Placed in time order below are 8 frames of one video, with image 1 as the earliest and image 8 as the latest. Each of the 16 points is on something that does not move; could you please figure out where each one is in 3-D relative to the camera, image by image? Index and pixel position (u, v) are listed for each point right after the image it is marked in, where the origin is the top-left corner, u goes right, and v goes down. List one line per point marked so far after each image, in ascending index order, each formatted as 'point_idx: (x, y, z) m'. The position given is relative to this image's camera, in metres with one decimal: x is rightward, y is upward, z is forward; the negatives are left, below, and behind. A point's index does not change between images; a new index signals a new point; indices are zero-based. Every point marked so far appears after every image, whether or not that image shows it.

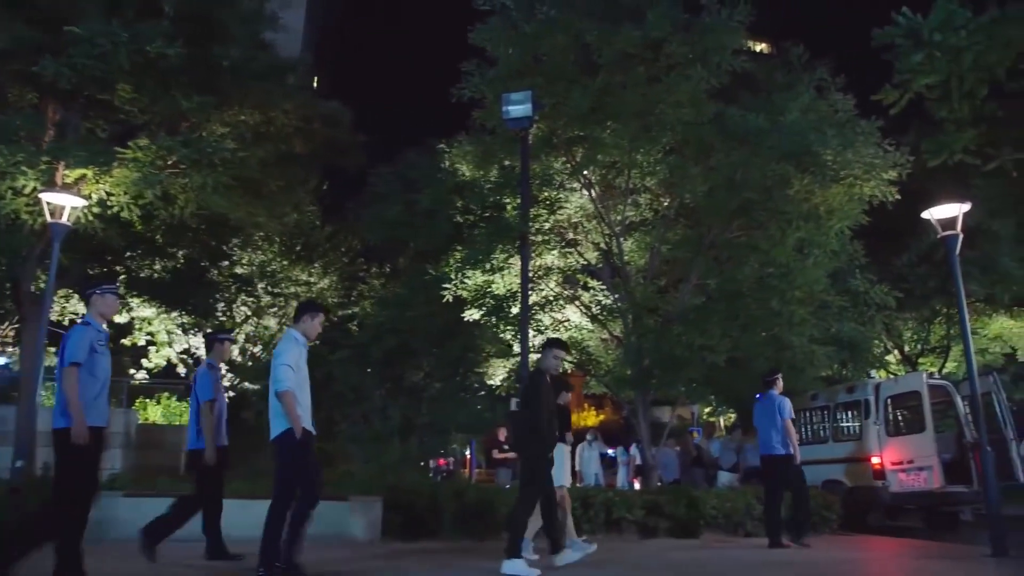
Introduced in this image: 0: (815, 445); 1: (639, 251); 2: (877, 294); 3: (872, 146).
0: (+5.8, -3.1, +15.4) m
1: (+2.5, +0.7, +15.0) m
2: (+6.4, 0.0, +14.2) m
3: (+6.3, +2.6, +13.9) m
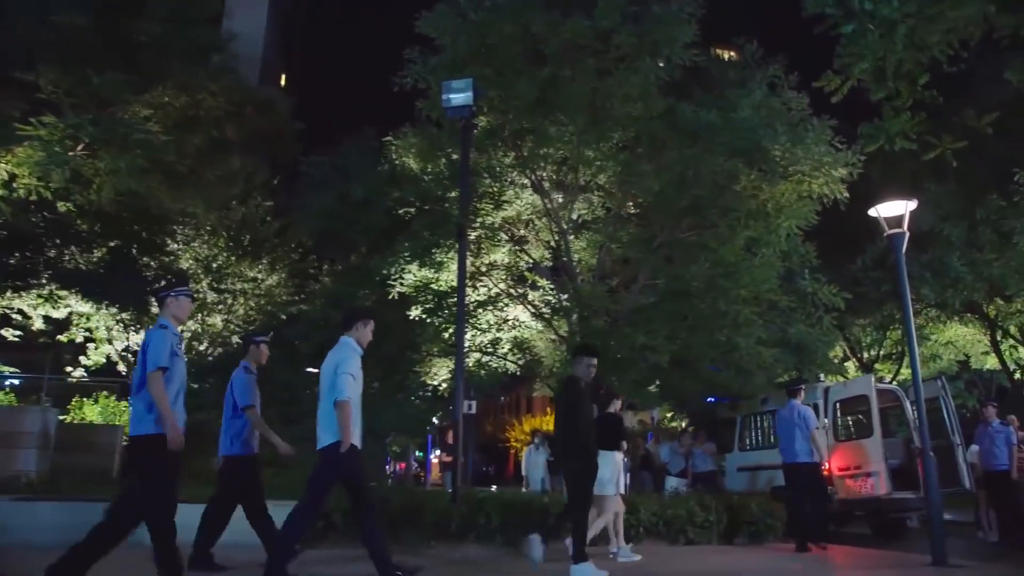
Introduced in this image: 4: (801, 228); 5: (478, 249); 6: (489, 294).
0: (+4.8, -3.1, +15.1) m
1: (+1.4, +0.7, +14.6) m
2: (+5.4, -0.1, +14.0) m
3: (+5.3, +2.5, +13.7) m
4: (+5.1, +1.1, +14.0) m
5: (-0.6, +0.7, +15.1) m
6: (-0.4, -0.1, +15.2) m
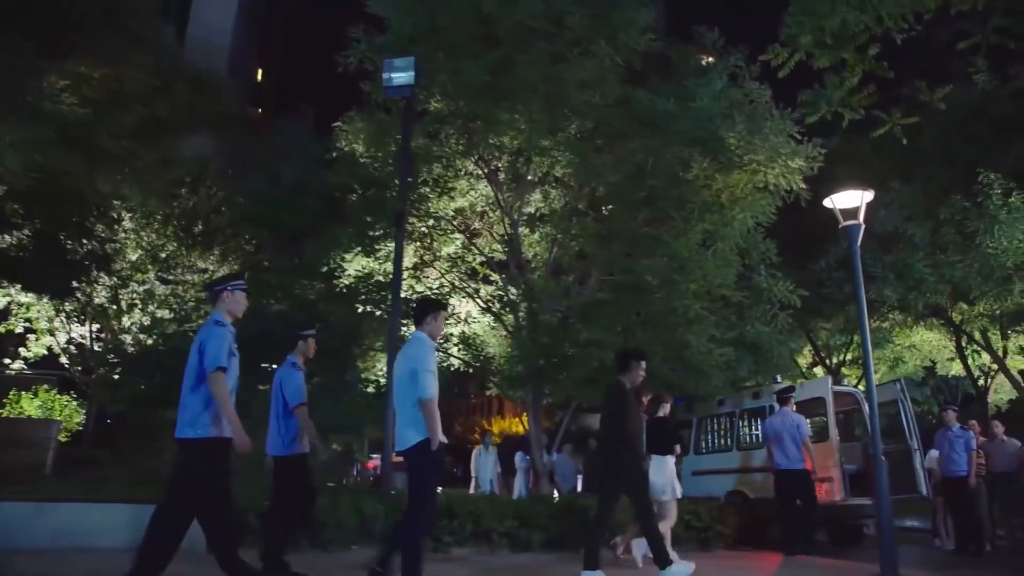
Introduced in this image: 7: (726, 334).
0: (+3.8, -3.1, +14.6) m
1: (+0.5, +0.8, +14.0) m
2: (+4.5, 0.0, +13.5) m
3: (+4.5, +2.6, +13.2) m
4: (+4.2, +1.1, +13.5) m
5: (-1.5, +0.9, +14.4) m
6: (-1.3, +0.1, +14.6) m
7: (+3.5, -0.7, +12.9) m
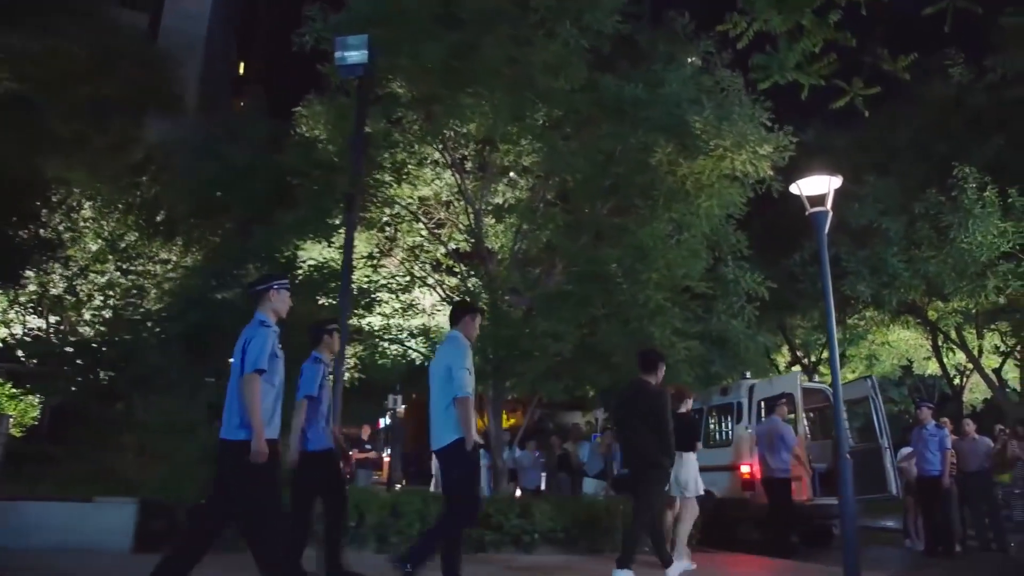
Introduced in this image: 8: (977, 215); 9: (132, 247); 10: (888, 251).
0: (+3.1, -3.0, +14.2) m
1: (-0.1, +0.9, +13.6) m
2: (+3.9, +0.1, +13.1) m
3: (+3.9, +2.7, +12.8) m
4: (+3.6, +1.2, +13.1) m
5: (-2.1, +1.0, +13.9) m
6: (-2.0, +0.2, +14.1) m
7: (+2.8, -0.6, +12.5) m
8: (+8.9, +1.5, +15.1) m
9: (-9.6, +1.1, +20.0) m
10: (+7.7, +0.8, +16.2) m
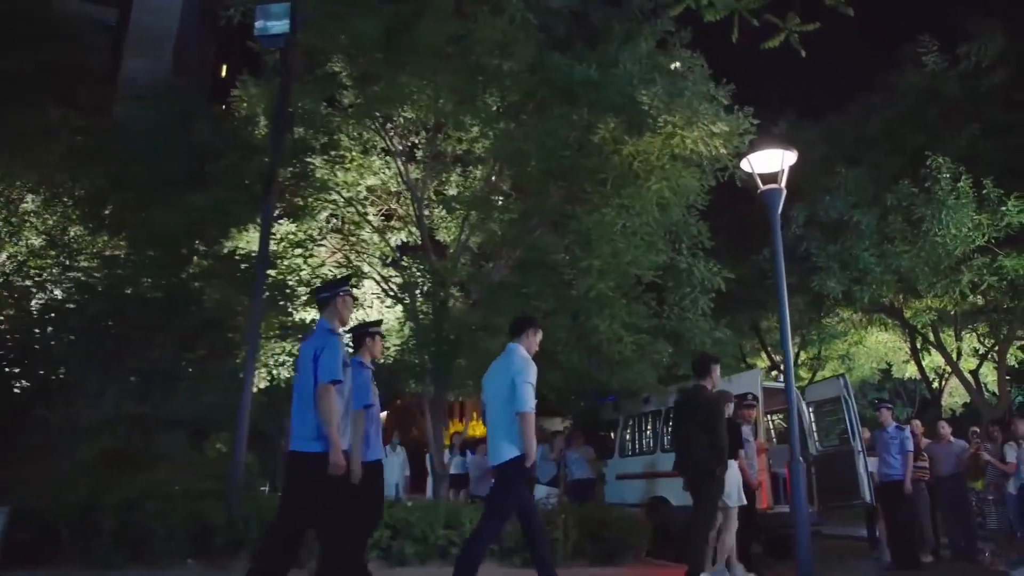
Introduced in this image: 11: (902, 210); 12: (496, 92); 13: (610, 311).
0: (+2.2, -2.9, +13.4) m
1: (-1.0, +1.1, +12.7) m
2: (+3.1, +0.2, +12.3) m
3: (+3.0, +2.8, +12.0) m
4: (+2.7, +1.3, +12.3) m
5: (-3.0, +1.1, +13.0) m
6: (-2.8, +0.3, +13.2) m
7: (+2.0, -0.5, +11.6) m
8: (+8.0, +1.5, +14.4) m
9: (-10.6, +1.1, +19.0) m
10: (+6.8, +0.8, +15.5) m
11: (+7.6, +1.5, +15.5) m
12: (-0.2, +3.0, +12.0) m
13: (+1.4, -0.3, +11.1) m
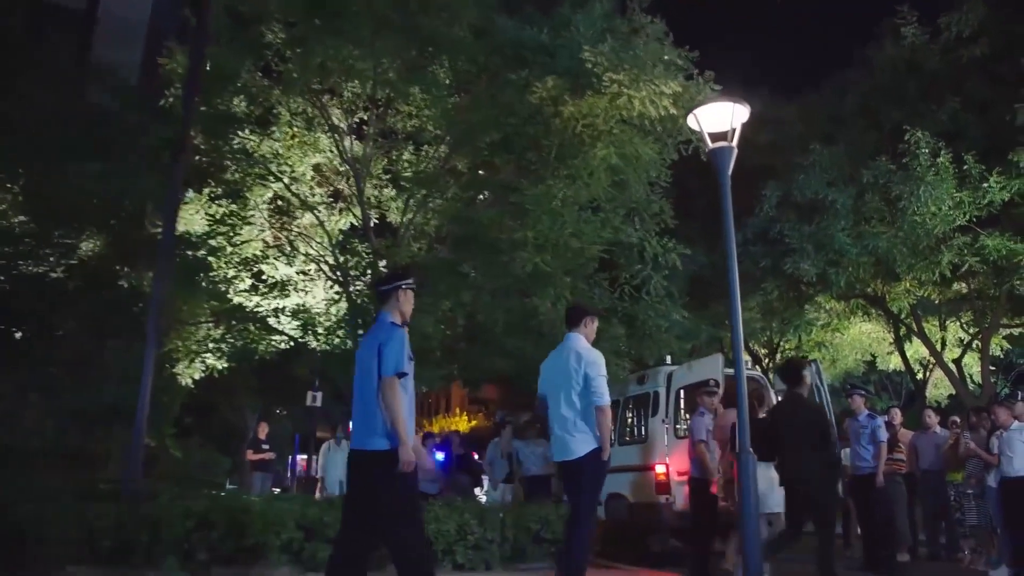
0: (+1.4, -2.6, +12.6) m
1: (-1.7, +1.3, +11.9) m
2: (+2.3, +0.5, +11.5) m
3: (+2.3, +3.1, +11.2) m
4: (+2.0, +1.6, +11.5) m
5: (-3.8, +1.4, +12.1) m
6: (-3.6, +0.6, +12.3) m
7: (+1.2, -0.2, +10.8) m
8: (+7.2, +1.8, +13.6) m
9: (-11.4, +1.4, +18.0) m
10: (+6.0, +1.1, +14.7) m
11: (+6.8, +1.8, +14.7) m
12: (-1.0, +3.2, +11.1) m
13: (+0.7, -0.1, +10.2) m
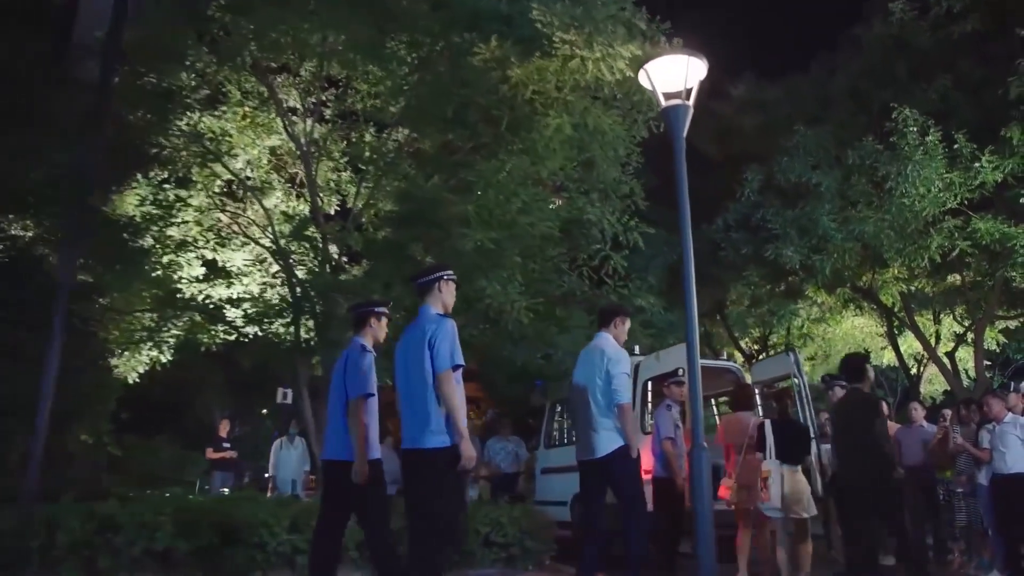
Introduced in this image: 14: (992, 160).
0: (+0.9, -2.4, +11.8) m
1: (-2.3, +1.5, +11.1) m
2: (+1.7, +0.7, +10.7) m
3: (+1.7, +3.3, +10.5) m
4: (+1.4, +1.8, +10.8) m
5: (-4.4, +1.6, +11.4) m
6: (-4.2, +0.8, +11.6) m
7: (+0.7, 0.0, +10.1) m
8: (+6.6, +2.1, +12.9) m
9: (-12.0, +1.5, +17.3) m
10: (+5.4, +1.3, +13.9) m
11: (+6.3, +2.1, +14.0) m
12: (-1.6, +3.4, +10.4) m
13: (+0.1, +0.1, +9.5) m
14: (+7.8, +2.1, +12.8) m
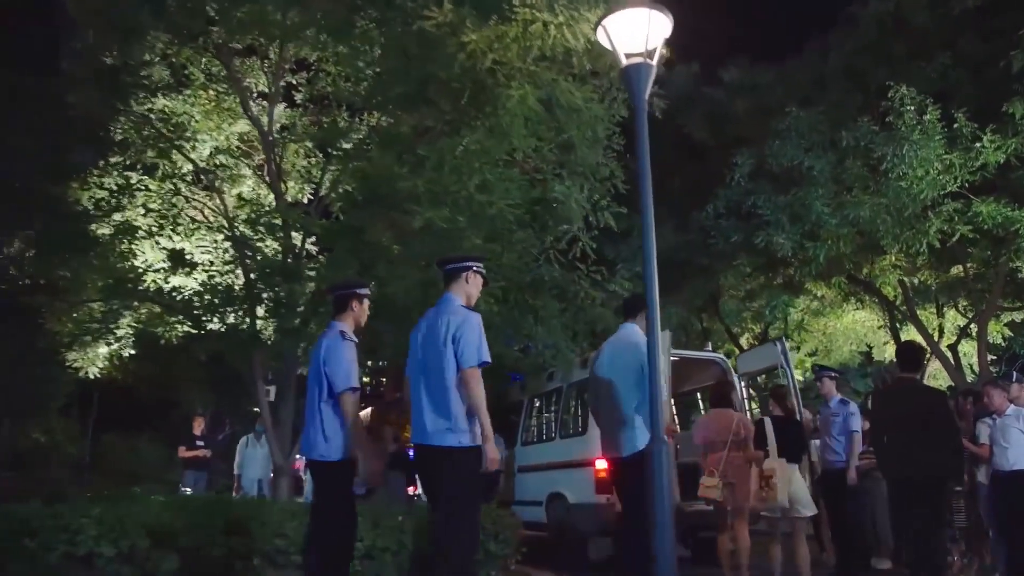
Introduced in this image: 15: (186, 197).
0: (+0.6, -2.2, +11.2) m
1: (-2.7, +1.7, +10.6) m
2: (+1.4, +0.8, +10.1) m
3: (+1.3, +3.4, +9.9) m
4: (+1.0, +2.0, +10.2) m
5: (-4.7, +1.7, +10.8) m
6: (-4.5, +0.9, +11.0) m
7: (+0.3, +0.1, +9.5) m
8: (+6.3, +2.2, +12.3) m
9: (-12.3, +1.6, +16.8) m
10: (+5.1, +1.5, +13.3) m
11: (+5.9, +2.2, +13.3) m
12: (-1.9, +3.6, +9.8) m
13: (-0.3, +0.3, +8.9) m
14: (+7.4, +2.3, +12.2) m
15: (-4.8, +1.3, +10.9) m
